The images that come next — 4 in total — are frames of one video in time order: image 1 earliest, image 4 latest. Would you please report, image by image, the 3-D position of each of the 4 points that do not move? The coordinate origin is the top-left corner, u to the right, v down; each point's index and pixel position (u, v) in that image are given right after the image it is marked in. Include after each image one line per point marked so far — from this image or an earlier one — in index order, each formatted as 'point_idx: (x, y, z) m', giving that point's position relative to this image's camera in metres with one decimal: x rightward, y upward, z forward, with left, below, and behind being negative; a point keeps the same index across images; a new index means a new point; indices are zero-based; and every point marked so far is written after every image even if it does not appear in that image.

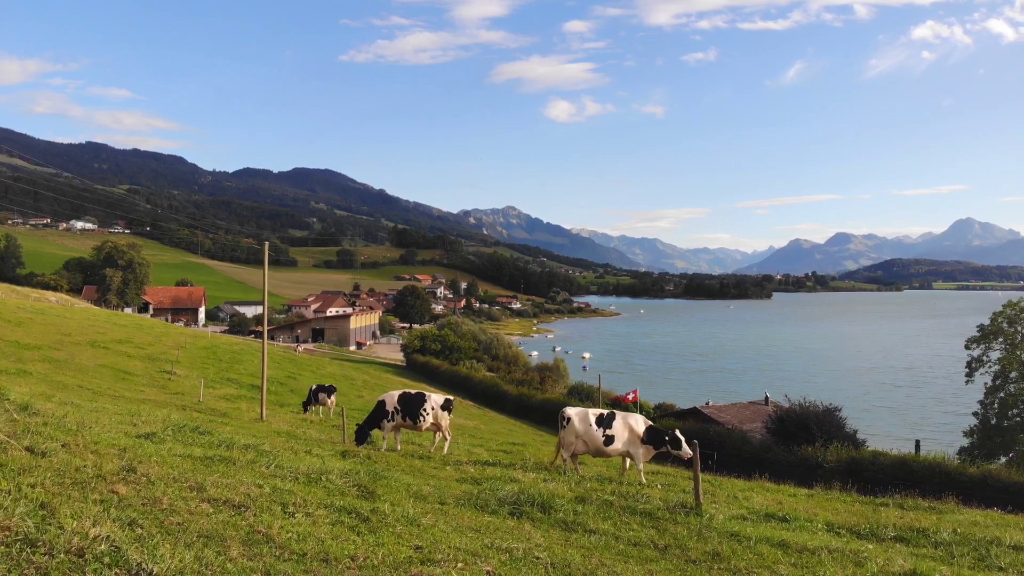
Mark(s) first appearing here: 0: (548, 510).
0: (+0.5, -3.1, +8.3) m
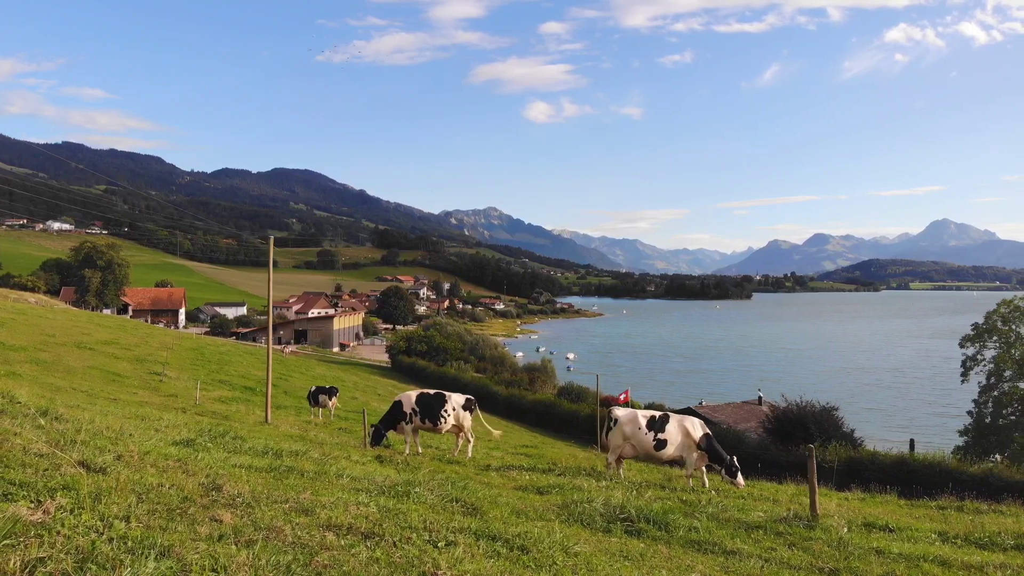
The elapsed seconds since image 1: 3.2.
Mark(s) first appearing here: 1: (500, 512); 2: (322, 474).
0: (+1.9, -2.9, +7.3) m
1: (-0.1, -2.5, +6.6) m
2: (-2.4, -2.4, +7.7) m
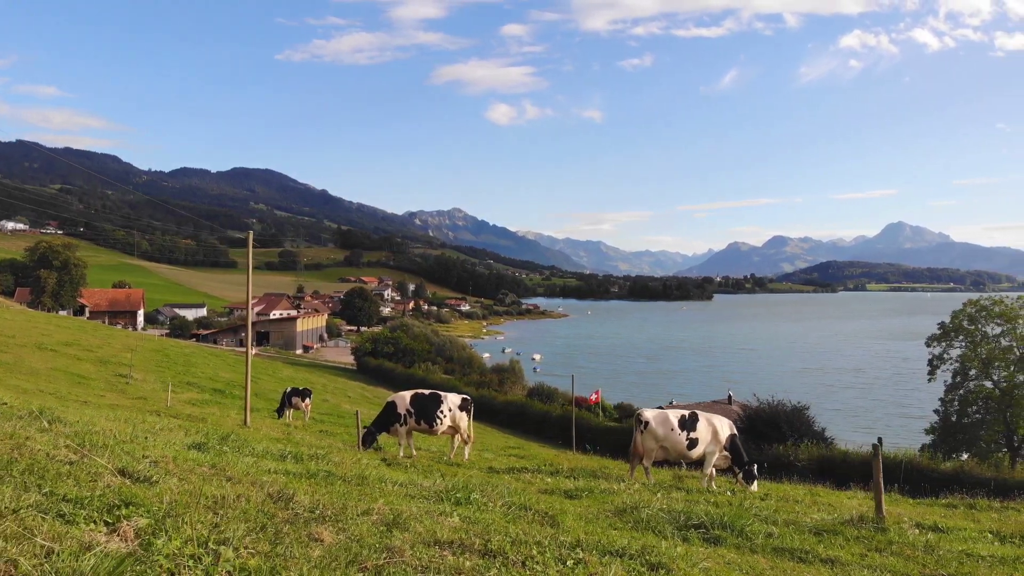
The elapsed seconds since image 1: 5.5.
0: (+2.6, -2.8, +6.8) m
1: (+0.6, -2.3, +5.9) m
2: (-1.7, -2.2, +6.9) m
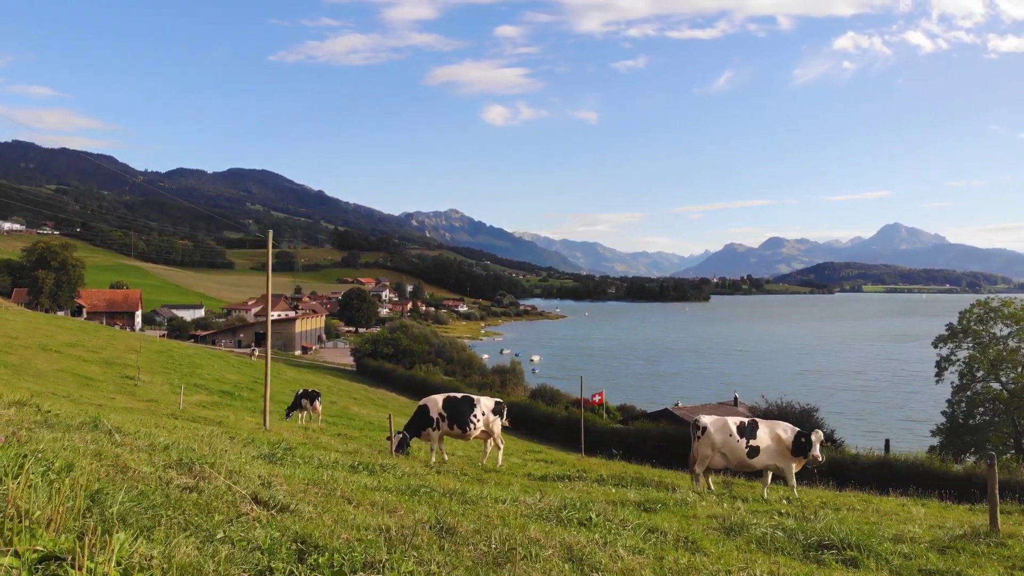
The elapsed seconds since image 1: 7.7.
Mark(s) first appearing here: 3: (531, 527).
0: (+3.7, -2.8, +6.3) m
1: (+1.8, -2.3, +5.4) m
2: (-0.6, -2.2, +6.4) m
3: (+0.2, -1.8, +4.5) m
